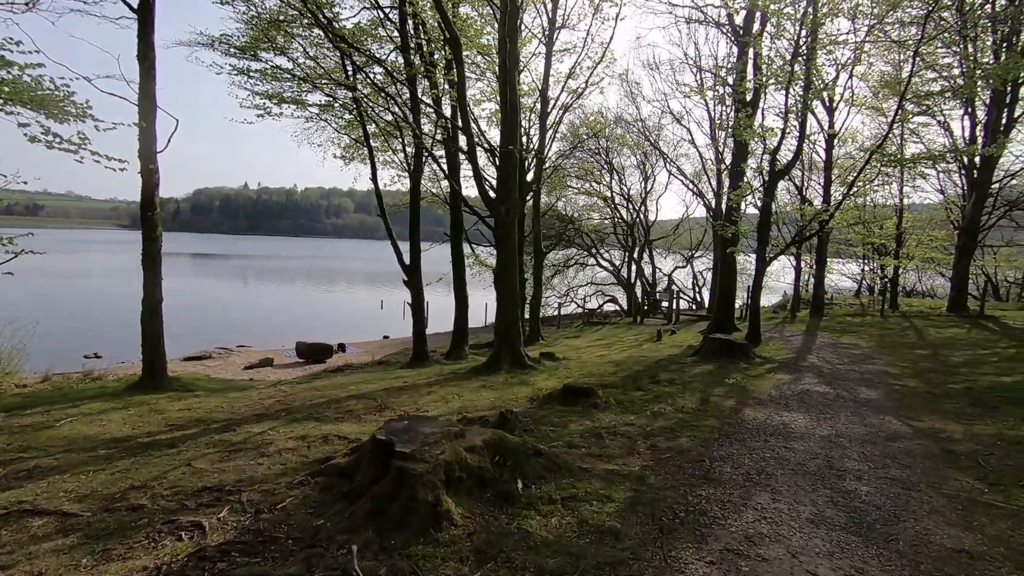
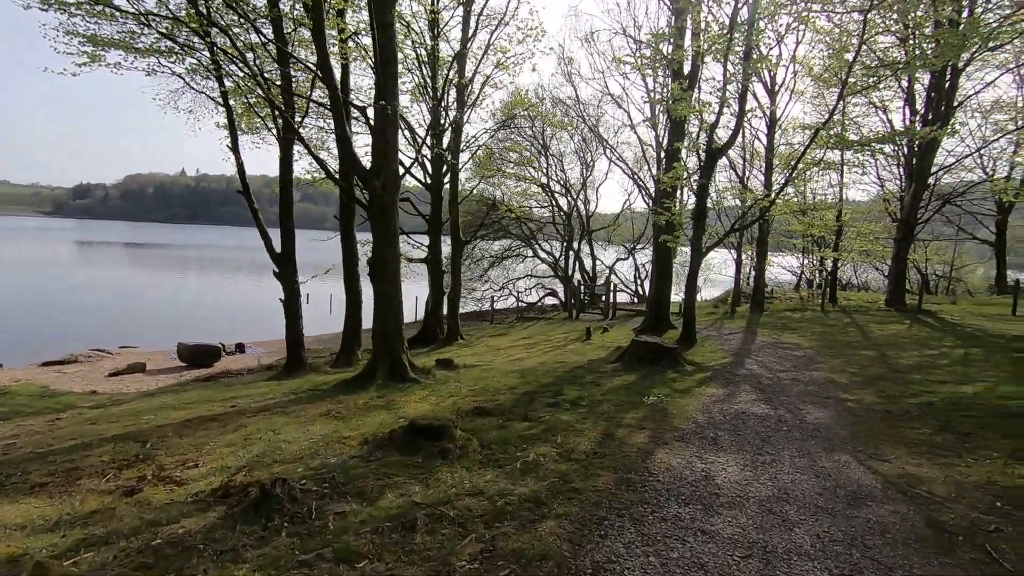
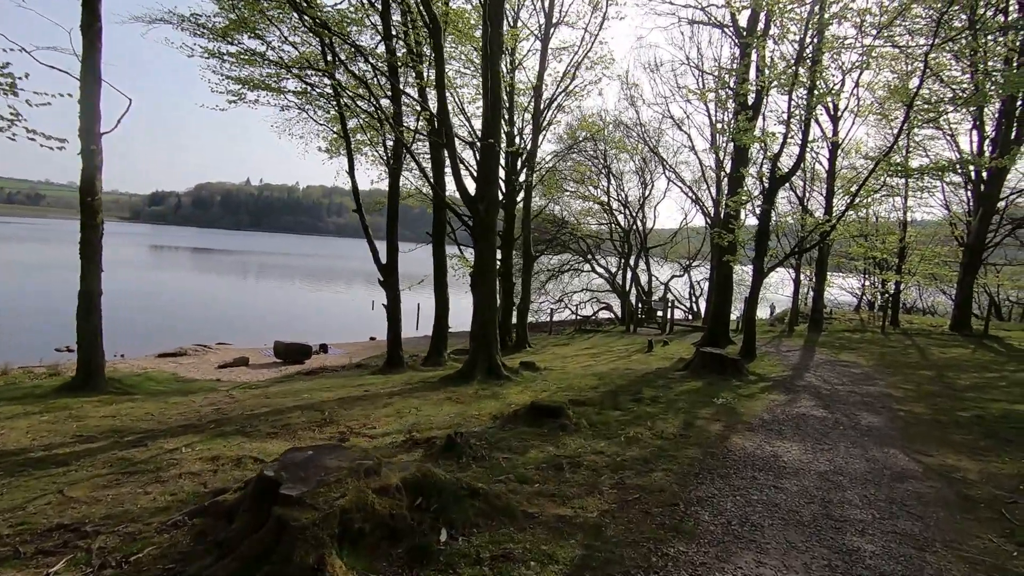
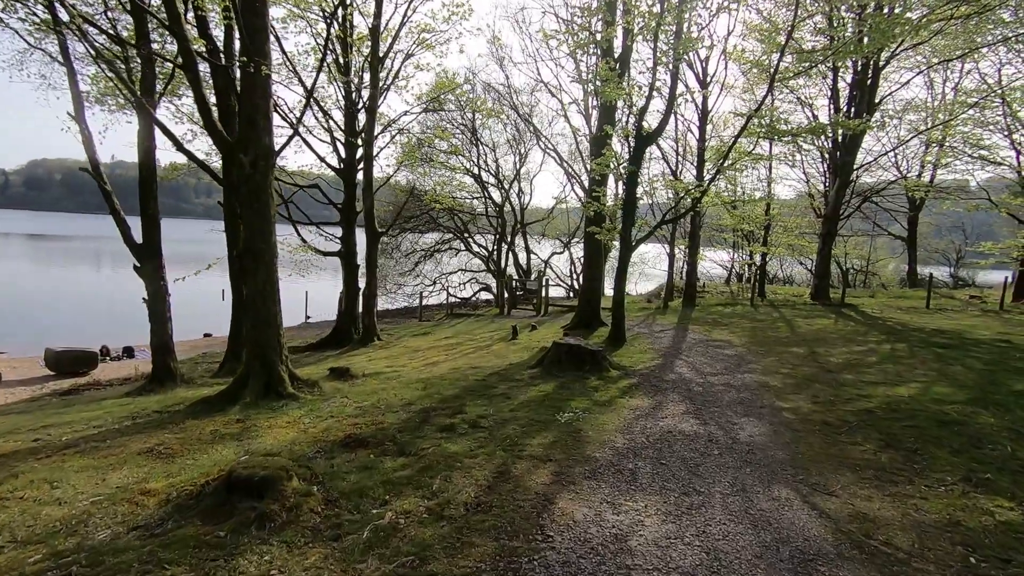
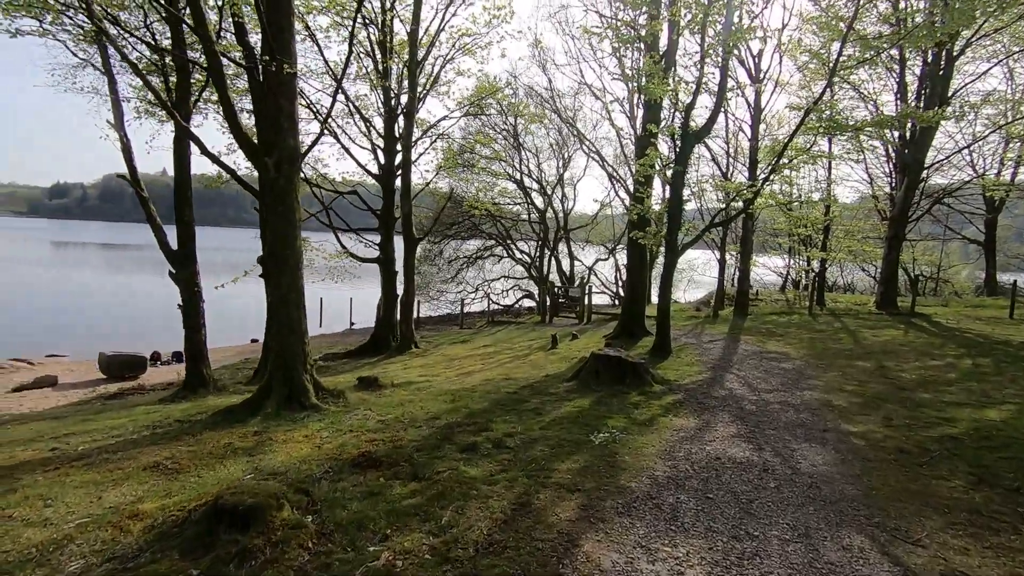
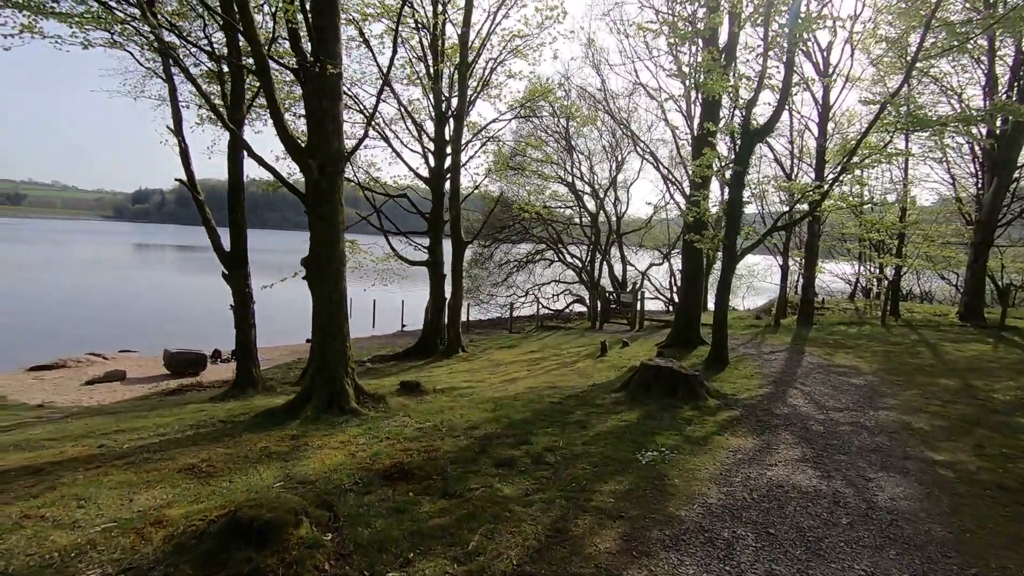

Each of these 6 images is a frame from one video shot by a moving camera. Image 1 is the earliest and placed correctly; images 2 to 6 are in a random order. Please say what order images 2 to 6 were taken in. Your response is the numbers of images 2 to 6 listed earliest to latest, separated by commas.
3, 2, 4, 5, 6
